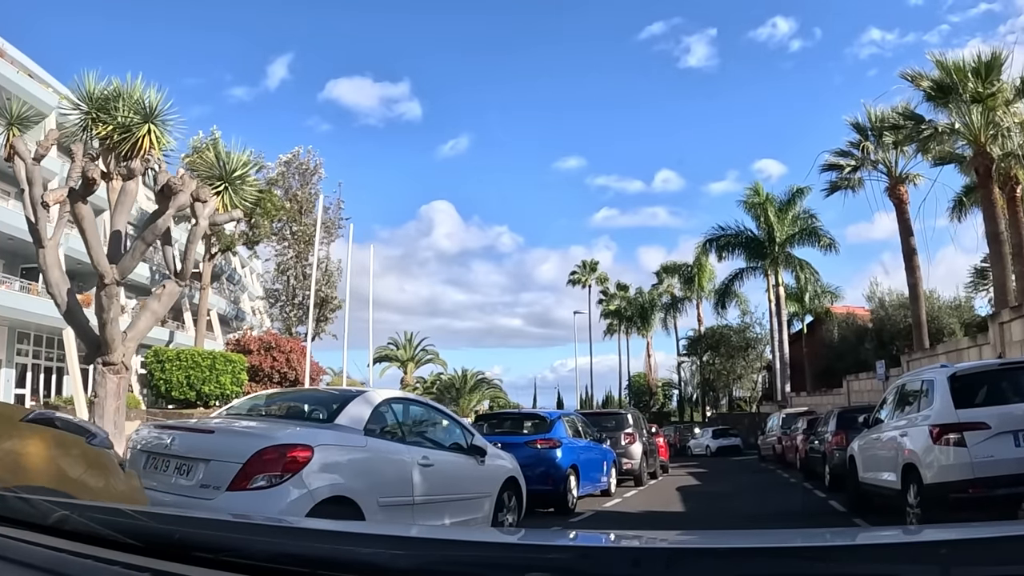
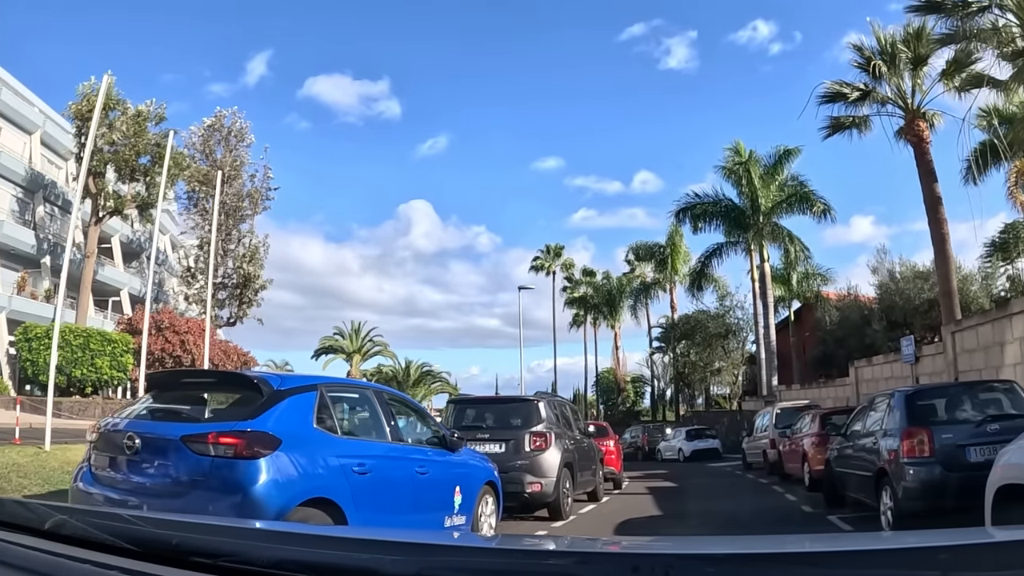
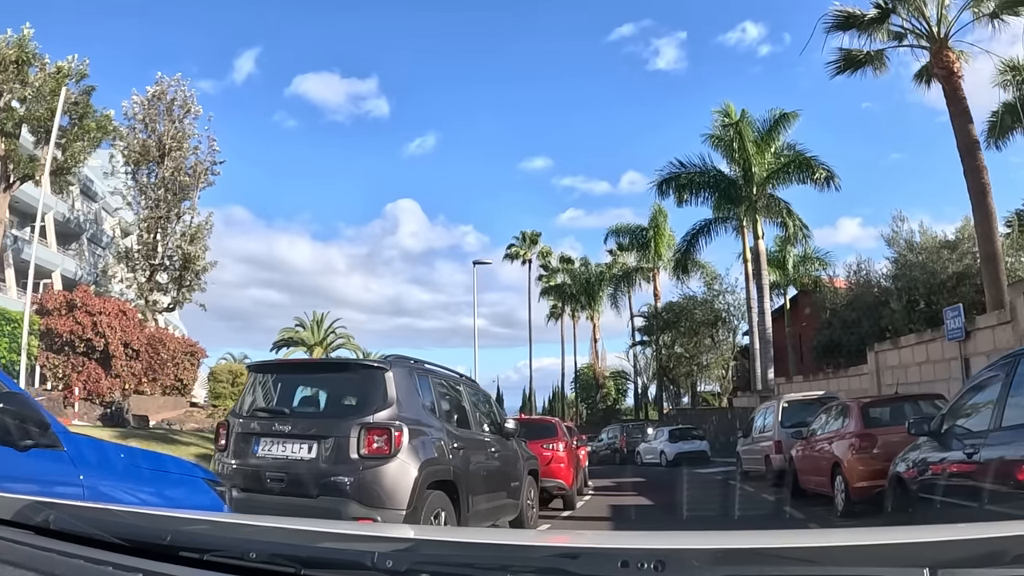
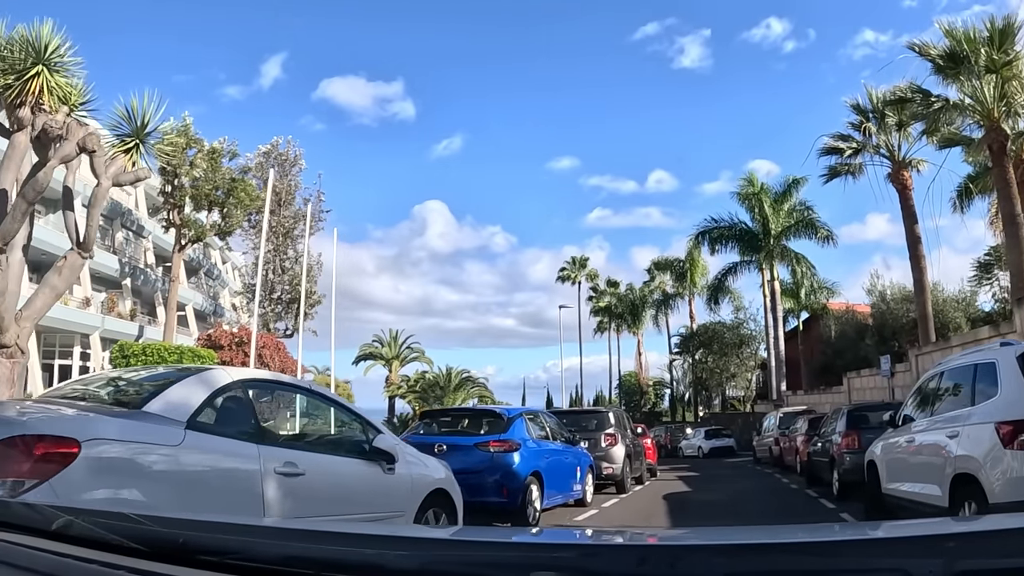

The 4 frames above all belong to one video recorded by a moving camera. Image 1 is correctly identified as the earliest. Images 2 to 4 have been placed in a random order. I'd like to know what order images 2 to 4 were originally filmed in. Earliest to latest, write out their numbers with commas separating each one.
4, 2, 3
